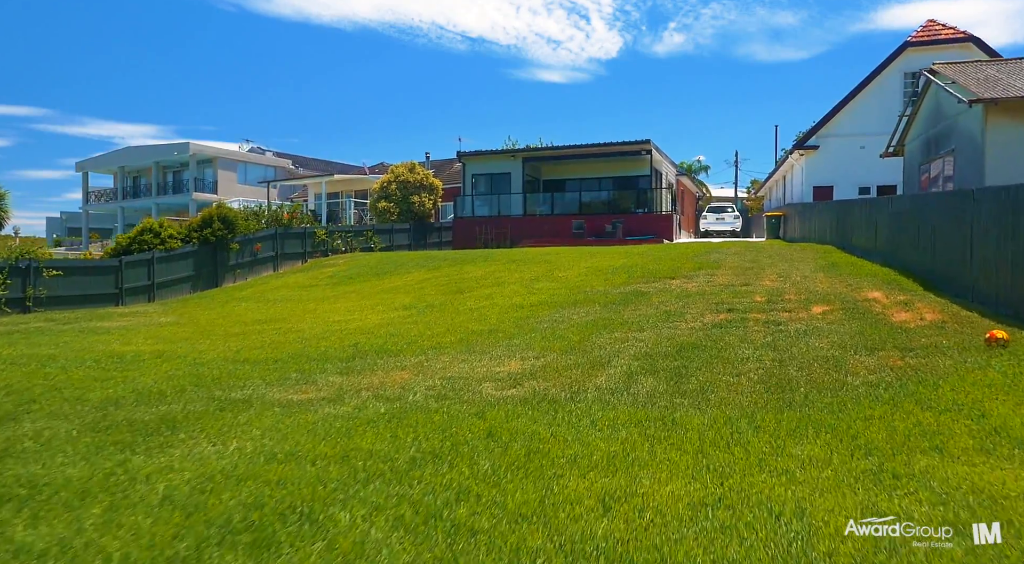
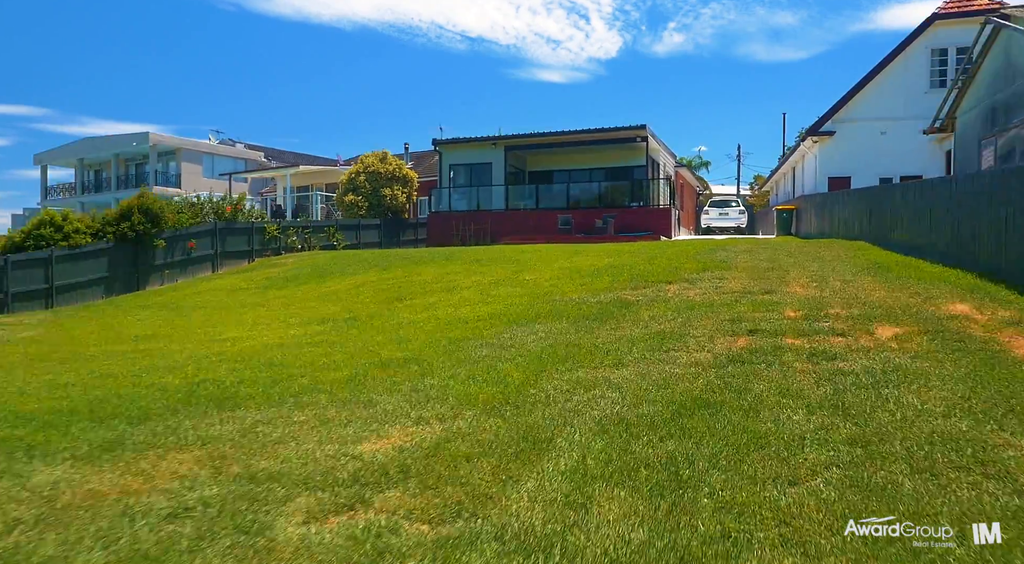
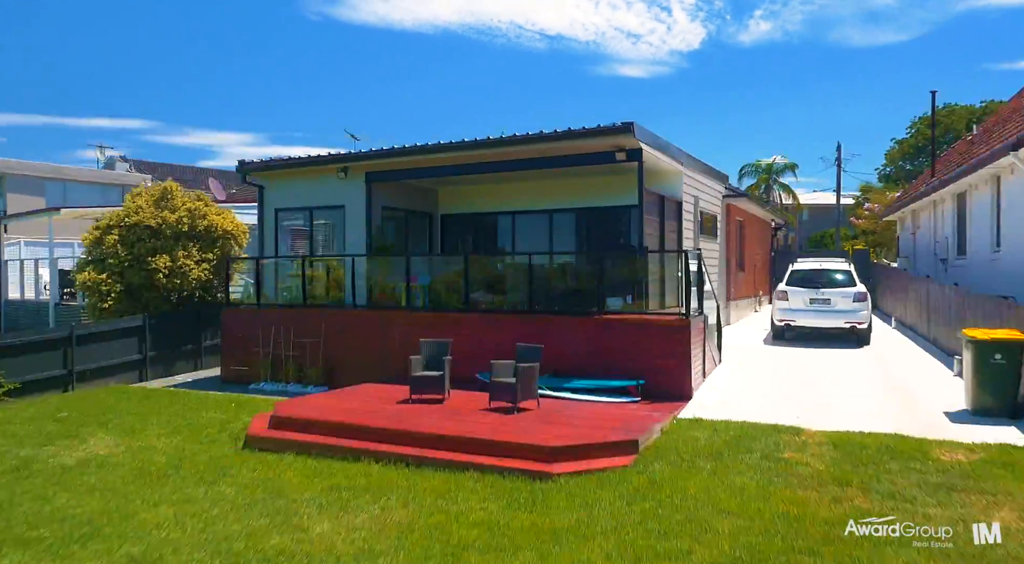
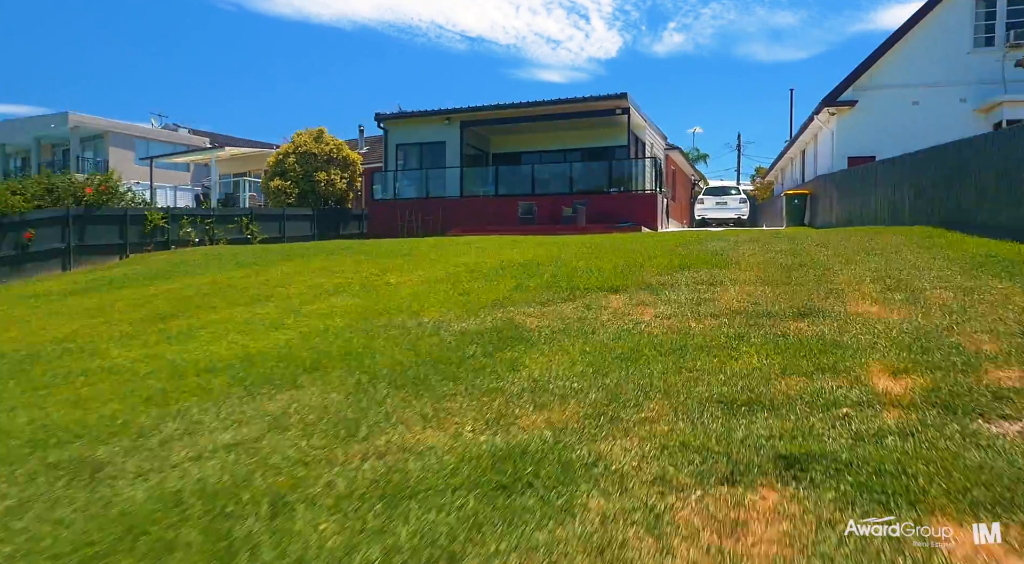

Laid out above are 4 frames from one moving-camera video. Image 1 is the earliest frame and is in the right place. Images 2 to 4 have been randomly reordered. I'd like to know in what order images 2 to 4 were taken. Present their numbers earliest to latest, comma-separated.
2, 4, 3
